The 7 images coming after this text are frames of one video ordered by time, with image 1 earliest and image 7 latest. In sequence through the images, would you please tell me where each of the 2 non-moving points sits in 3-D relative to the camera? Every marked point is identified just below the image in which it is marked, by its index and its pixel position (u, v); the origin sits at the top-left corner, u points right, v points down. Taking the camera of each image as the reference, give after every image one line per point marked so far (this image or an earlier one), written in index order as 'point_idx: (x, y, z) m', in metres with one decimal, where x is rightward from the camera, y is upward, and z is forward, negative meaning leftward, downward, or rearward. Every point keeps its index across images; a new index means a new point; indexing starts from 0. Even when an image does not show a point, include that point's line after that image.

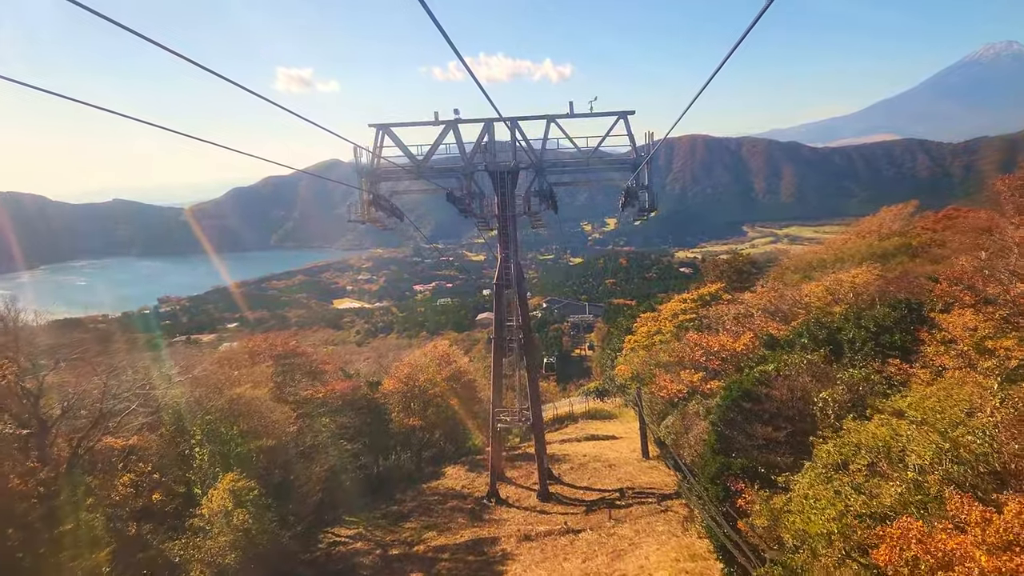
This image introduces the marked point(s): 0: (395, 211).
0: (-3.4, +2.2, +14.5) m
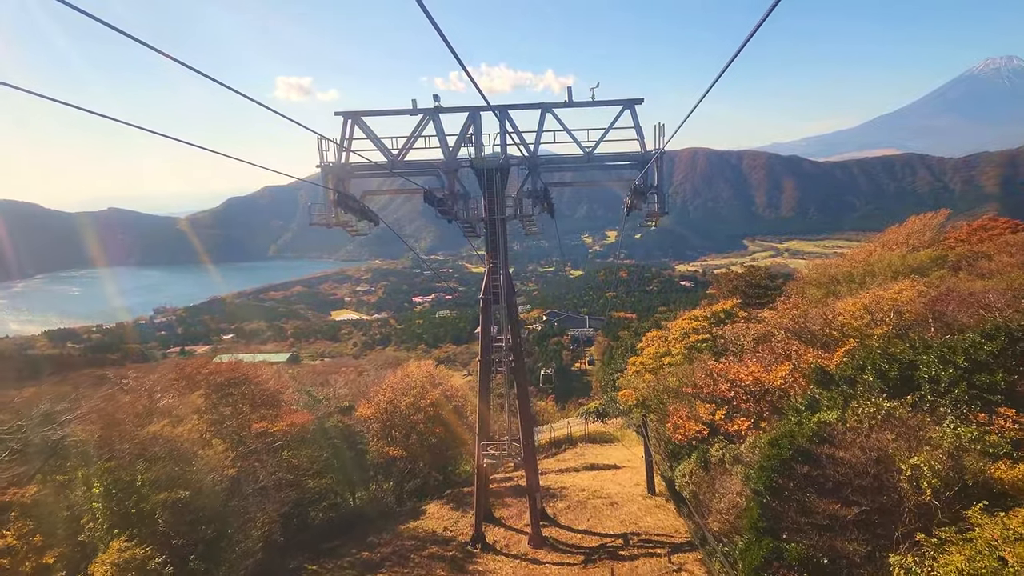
0: (-3.7, +1.9, +12.8) m
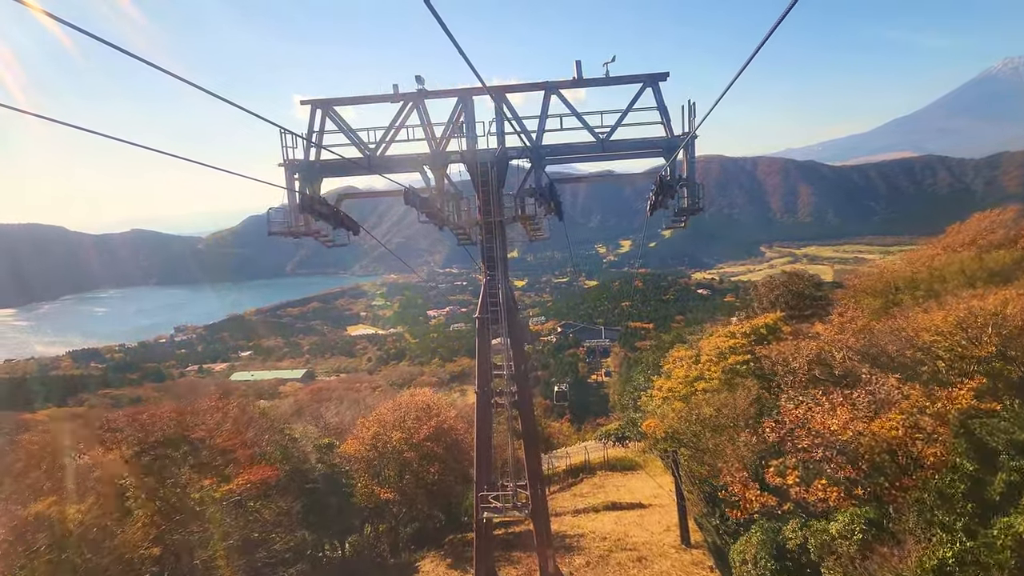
0: (-3.6, +1.4, +10.8) m
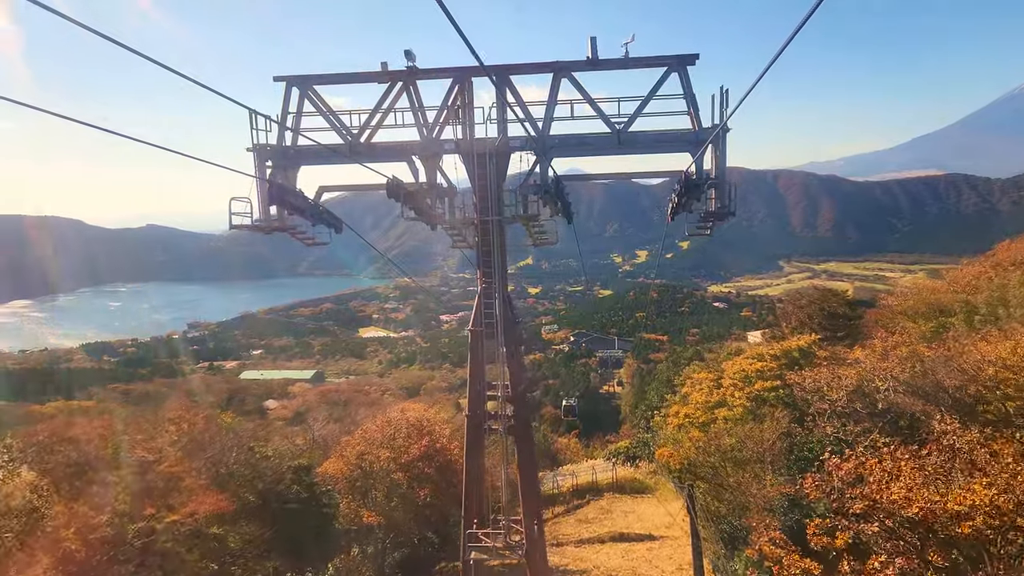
0: (-3.6, +1.4, +9.7) m
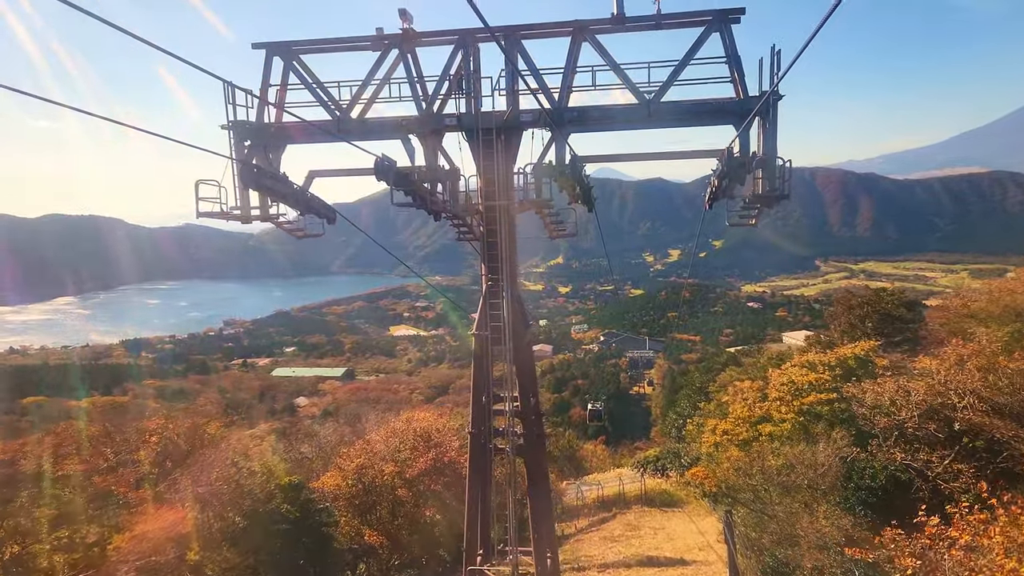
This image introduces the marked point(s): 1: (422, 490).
0: (-3.4, +1.4, +8.7) m
1: (-2.3, -5.3, +13.6) m
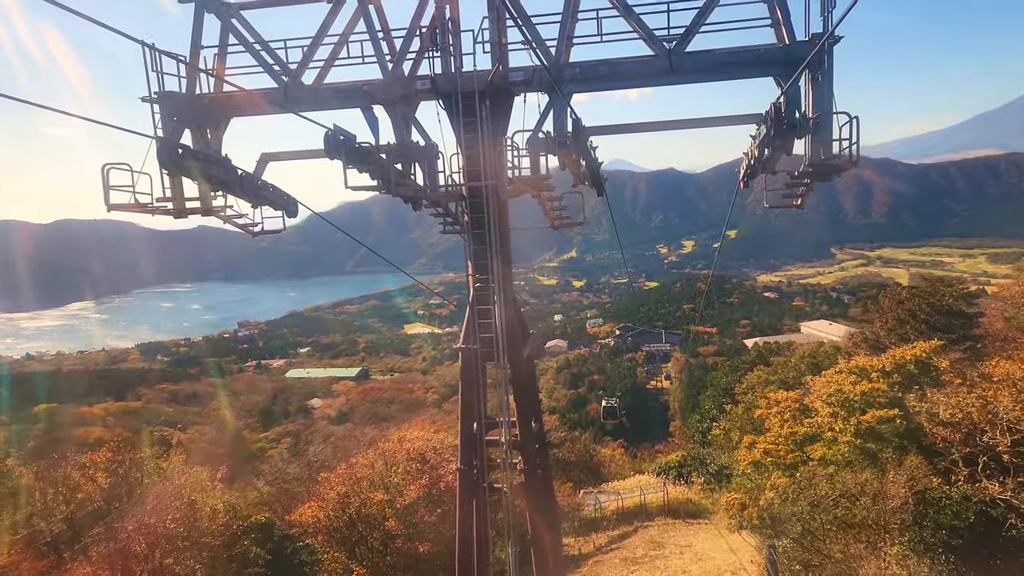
0: (-3.4, +1.3, +7.4) m
1: (-2.1, -5.3, +12.2) m
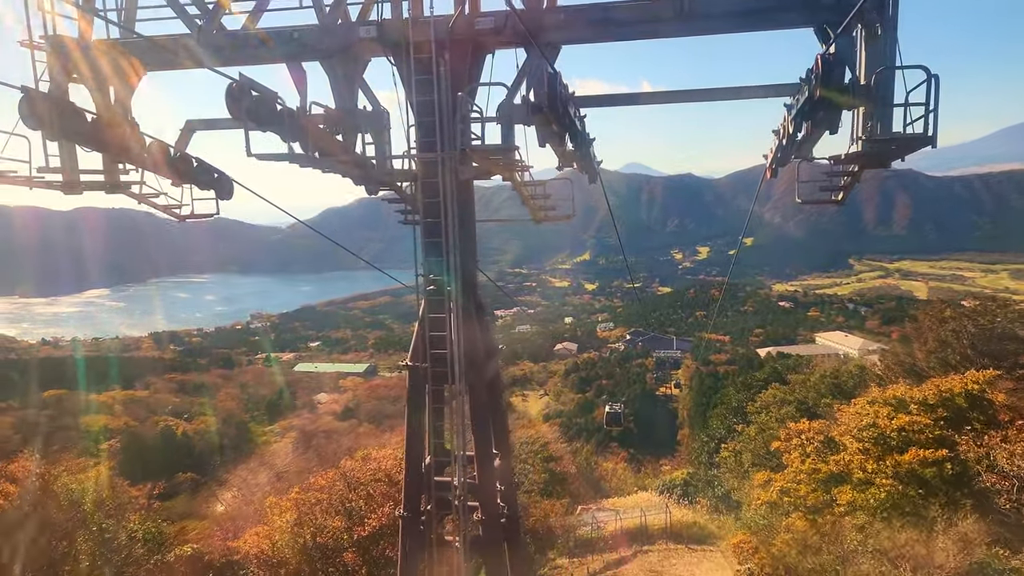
0: (-3.7, +1.4, +6.2) m
1: (-2.5, -5.3, +11.0) m
